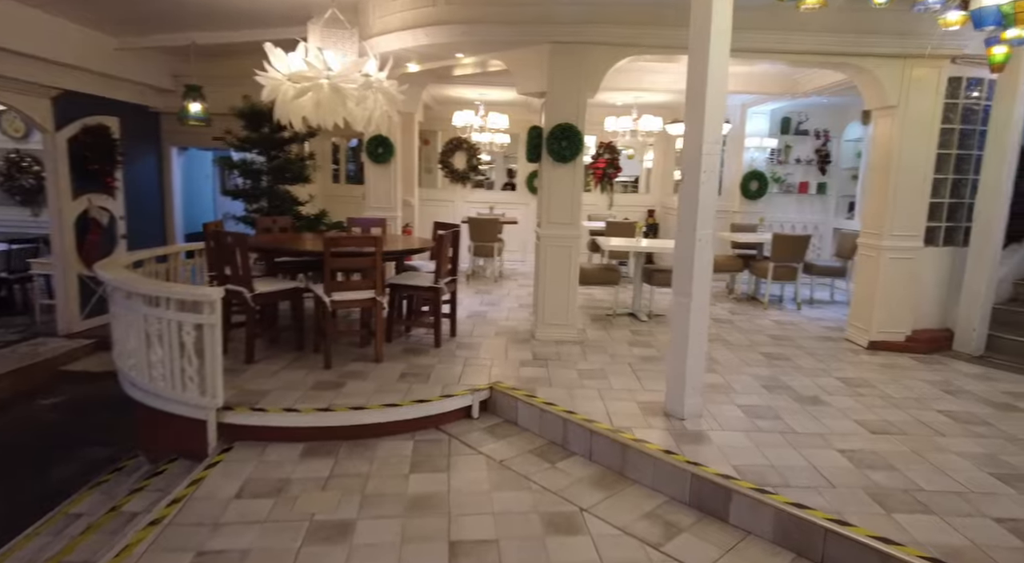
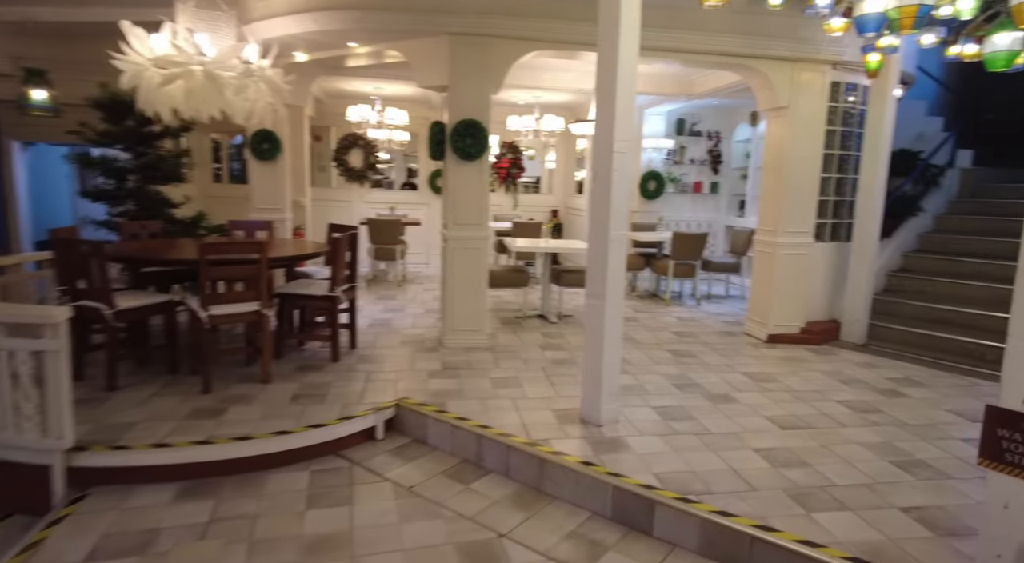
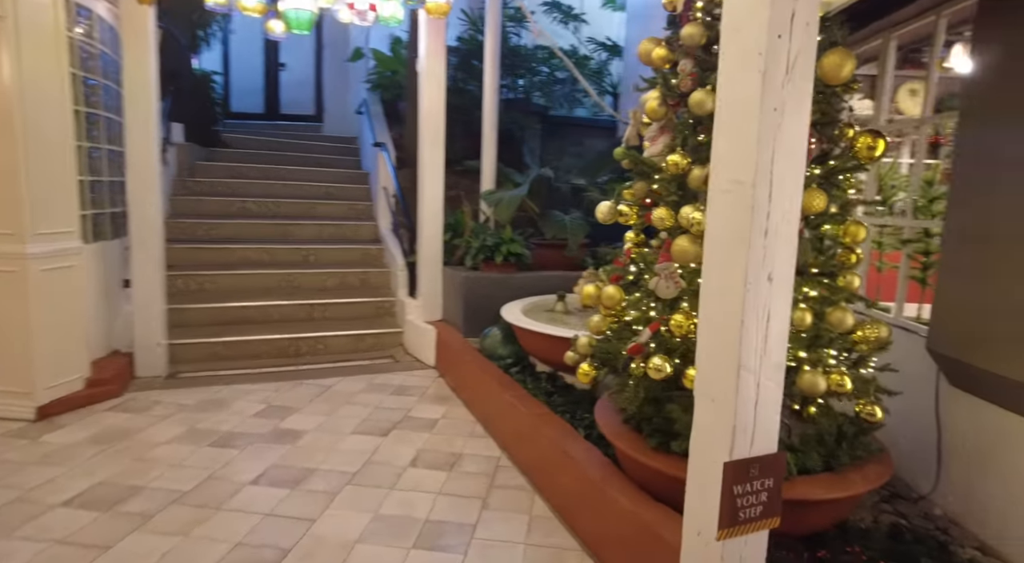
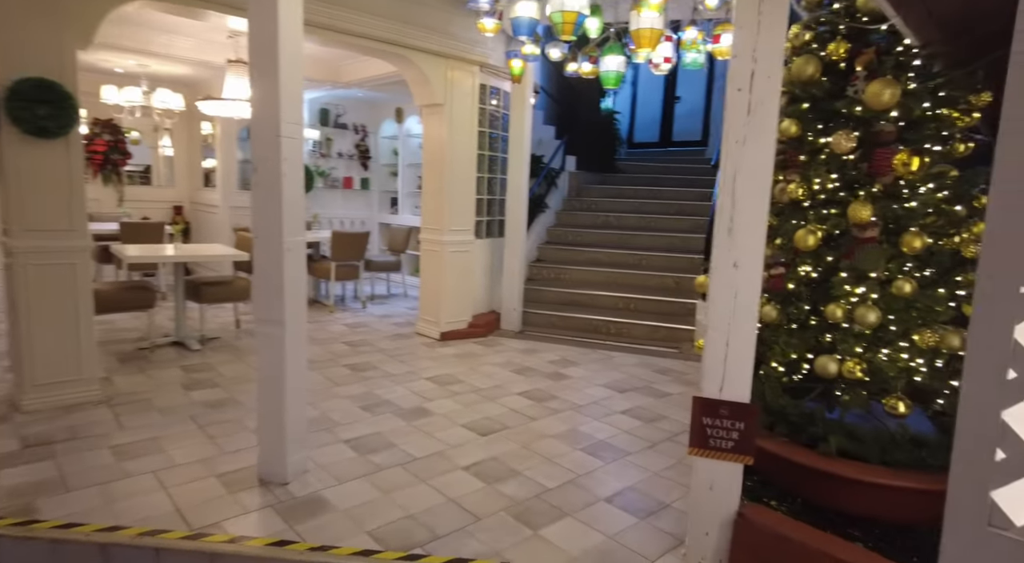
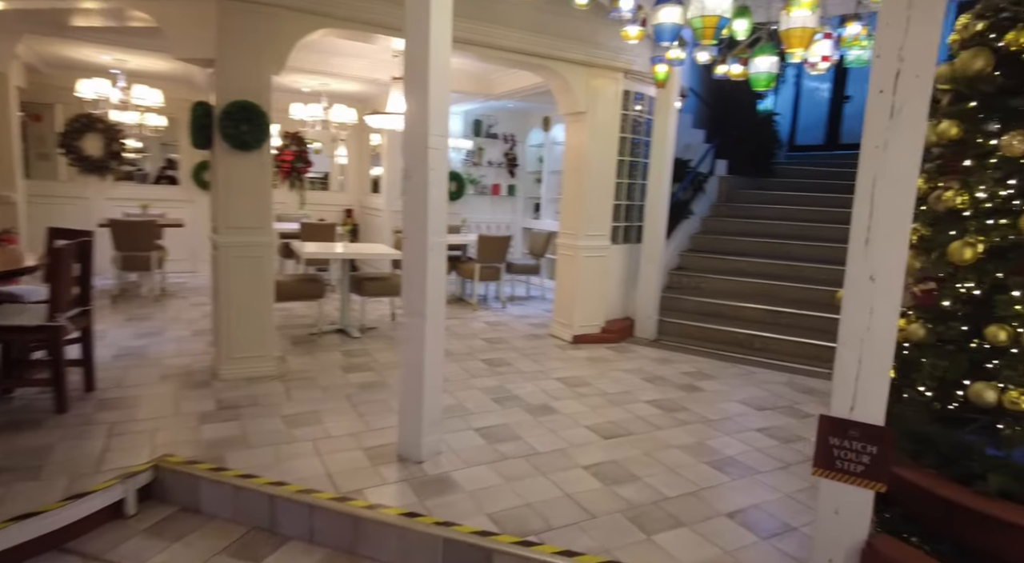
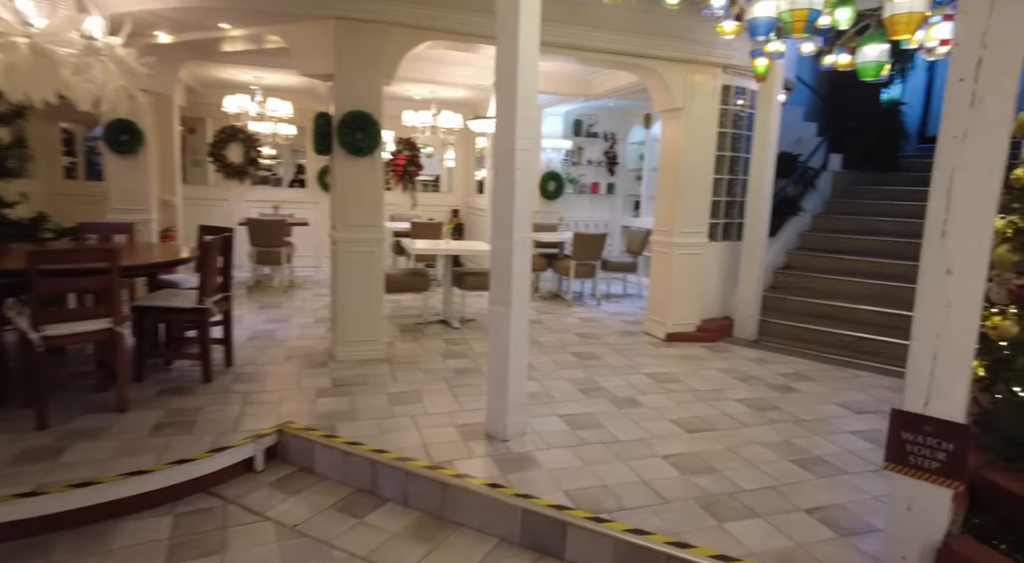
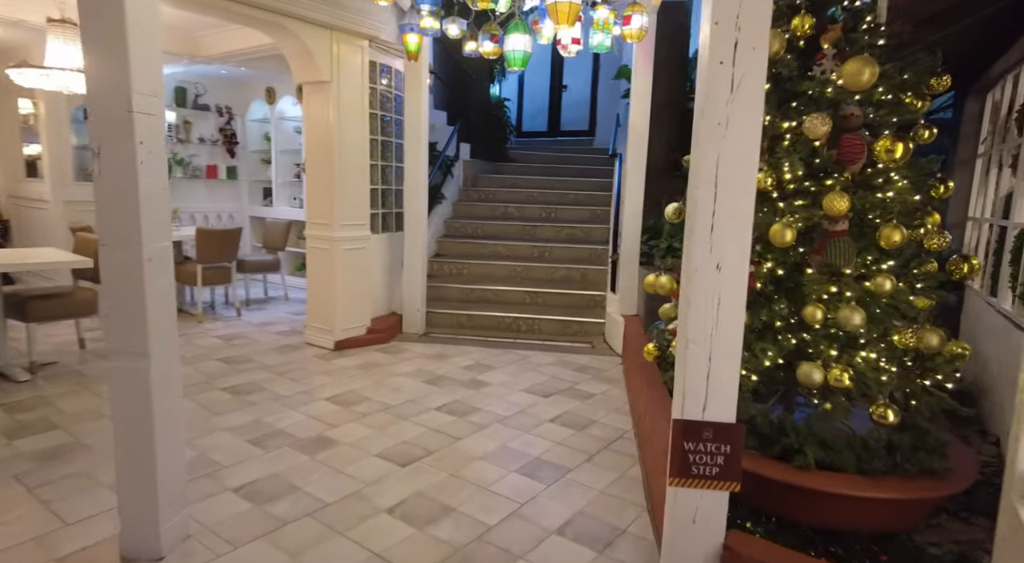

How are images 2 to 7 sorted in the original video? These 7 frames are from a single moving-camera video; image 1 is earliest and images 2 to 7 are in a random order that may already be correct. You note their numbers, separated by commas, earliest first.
2, 6, 5, 4, 7, 3
